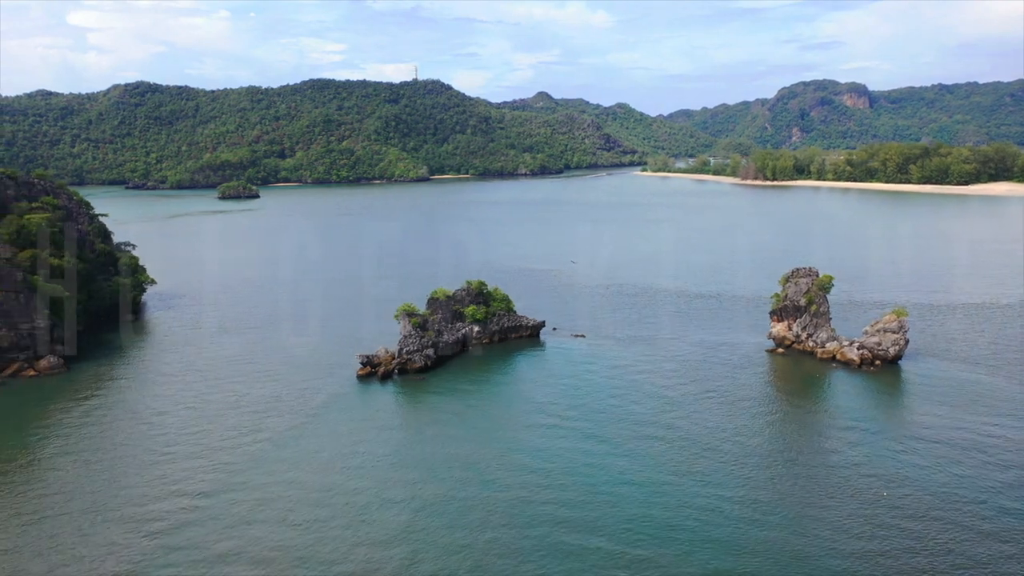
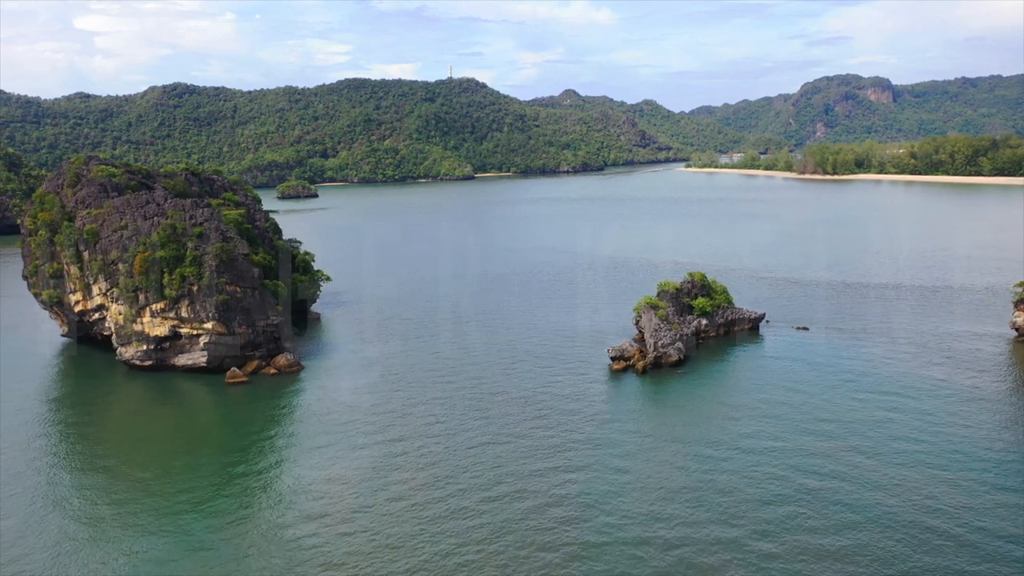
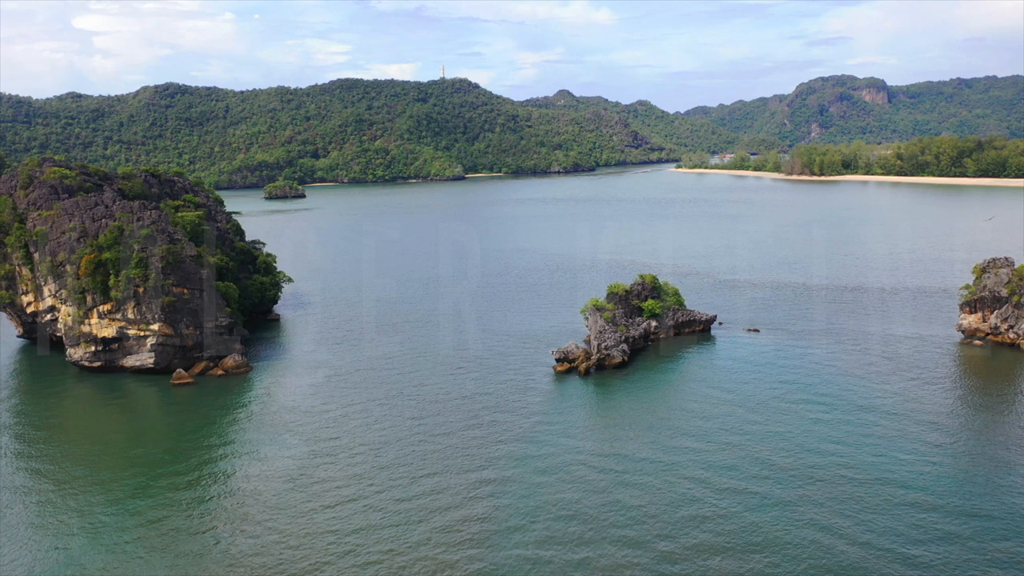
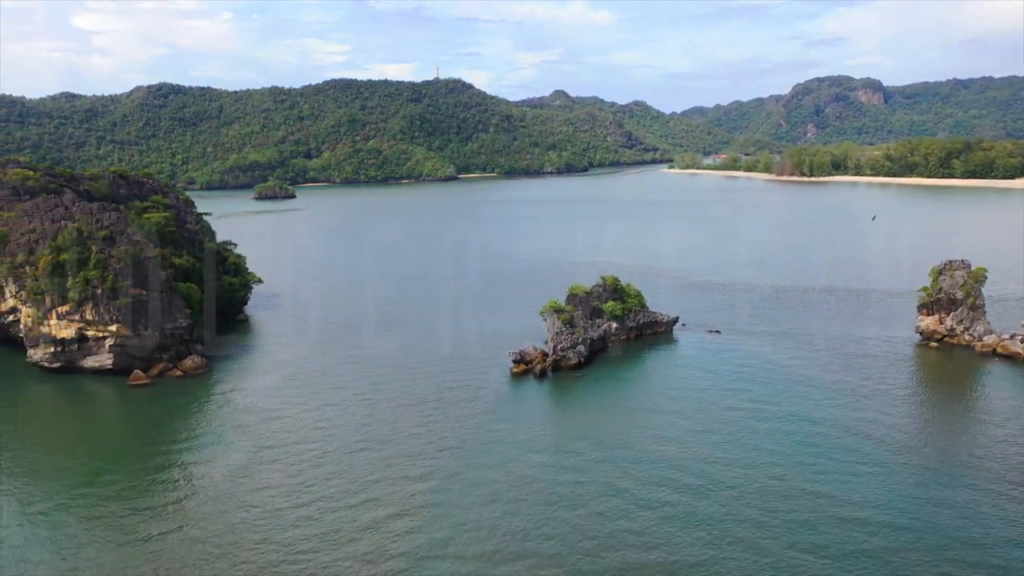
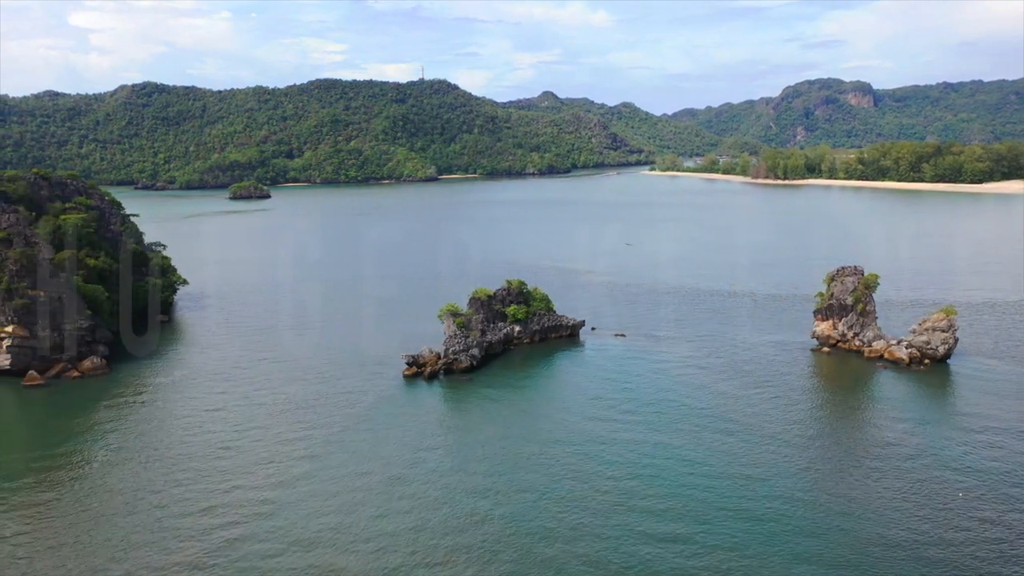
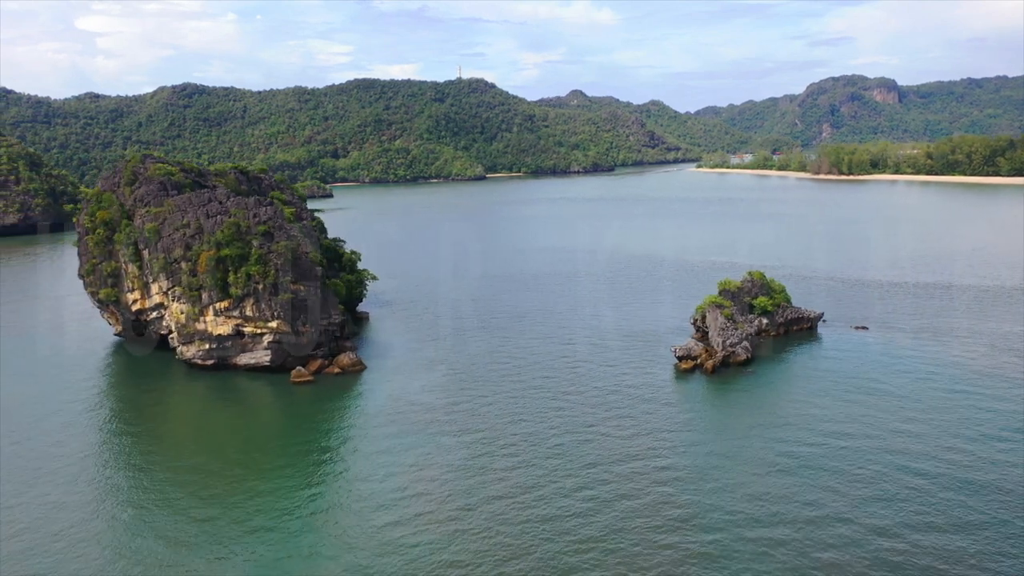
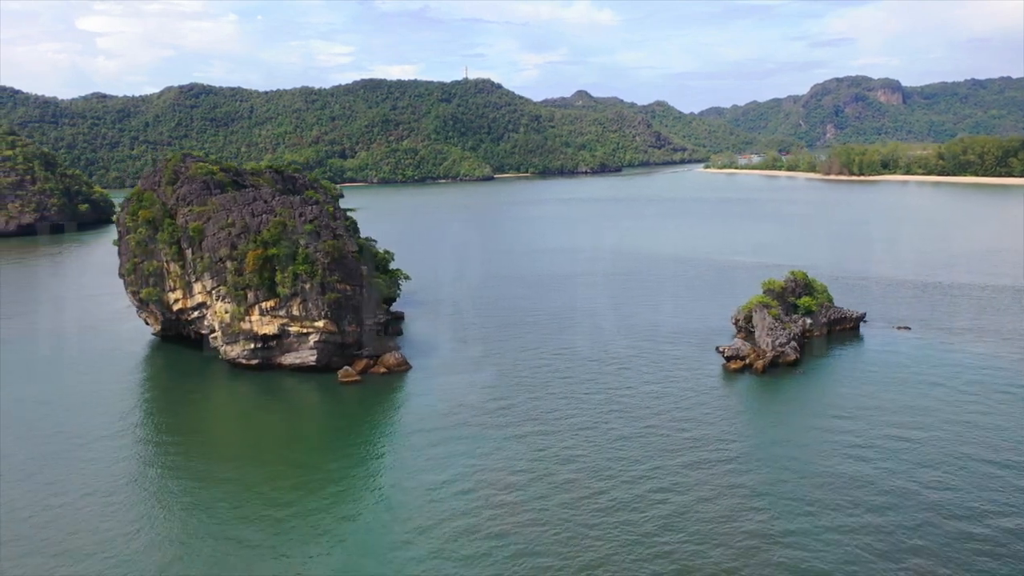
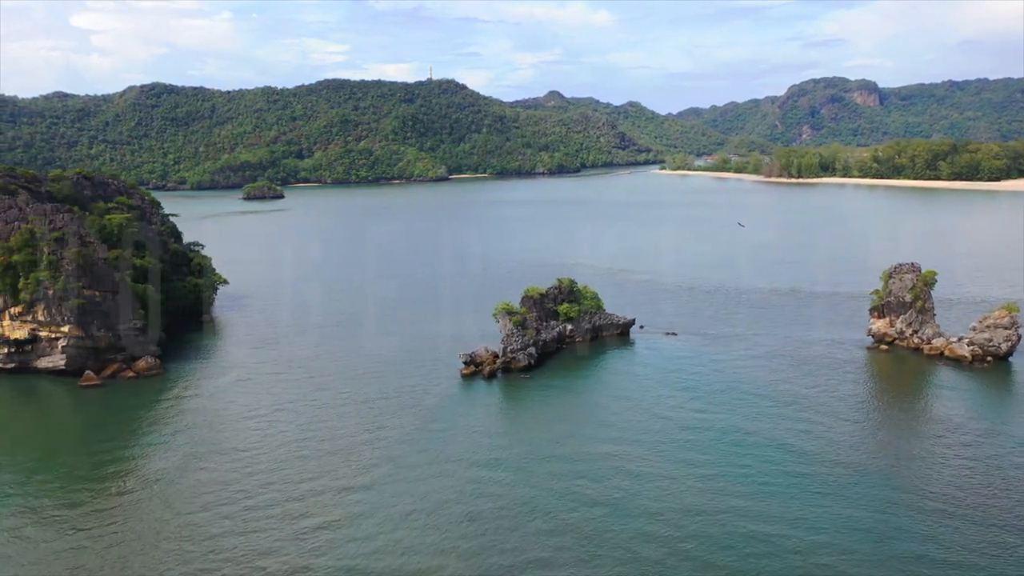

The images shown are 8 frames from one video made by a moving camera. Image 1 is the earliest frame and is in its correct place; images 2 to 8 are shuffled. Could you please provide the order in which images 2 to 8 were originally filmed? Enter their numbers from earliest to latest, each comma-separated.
5, 8, 4, 3, 2, 6, 7
